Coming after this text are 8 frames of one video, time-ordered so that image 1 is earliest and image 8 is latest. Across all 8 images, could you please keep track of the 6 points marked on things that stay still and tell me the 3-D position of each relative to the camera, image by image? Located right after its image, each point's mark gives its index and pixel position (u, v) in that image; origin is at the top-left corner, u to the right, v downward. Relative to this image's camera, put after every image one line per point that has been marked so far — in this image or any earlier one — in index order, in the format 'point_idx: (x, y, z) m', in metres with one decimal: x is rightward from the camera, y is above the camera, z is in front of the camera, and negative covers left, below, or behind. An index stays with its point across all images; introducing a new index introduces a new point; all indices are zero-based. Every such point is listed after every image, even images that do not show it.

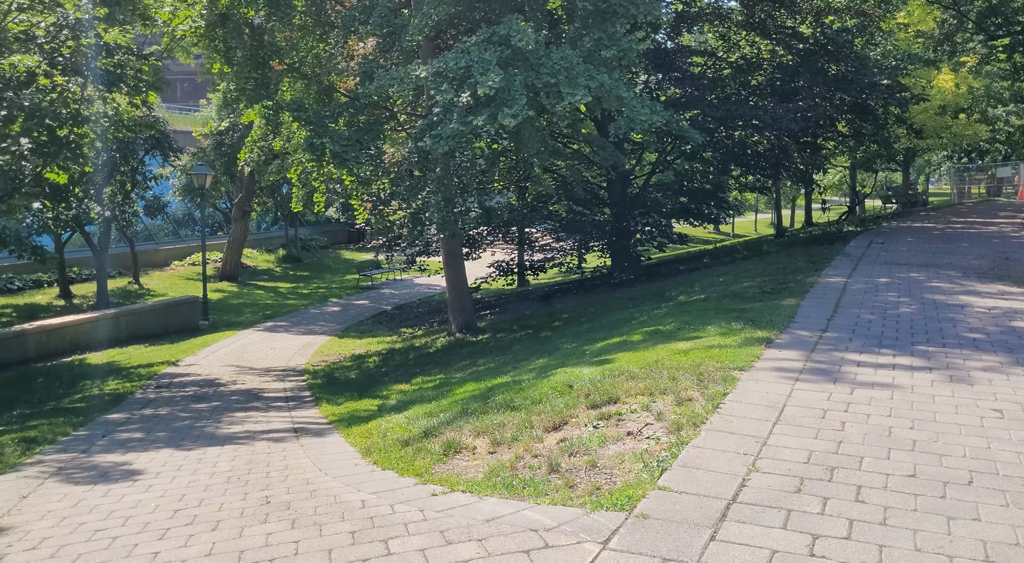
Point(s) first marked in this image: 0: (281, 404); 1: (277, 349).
0: (-2.3, -1.2, +10.1) m
1: (-4.2, -1.2, +17.9) m
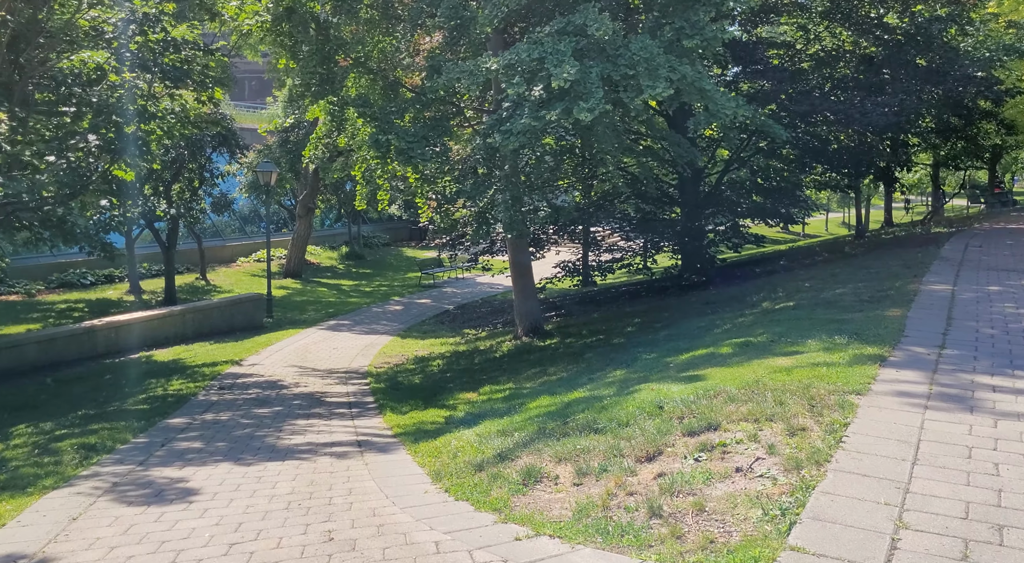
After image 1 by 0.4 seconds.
0: (-1.6, -1.2, +9.8) m
1: (-3.0, -1.2, +17.6) m
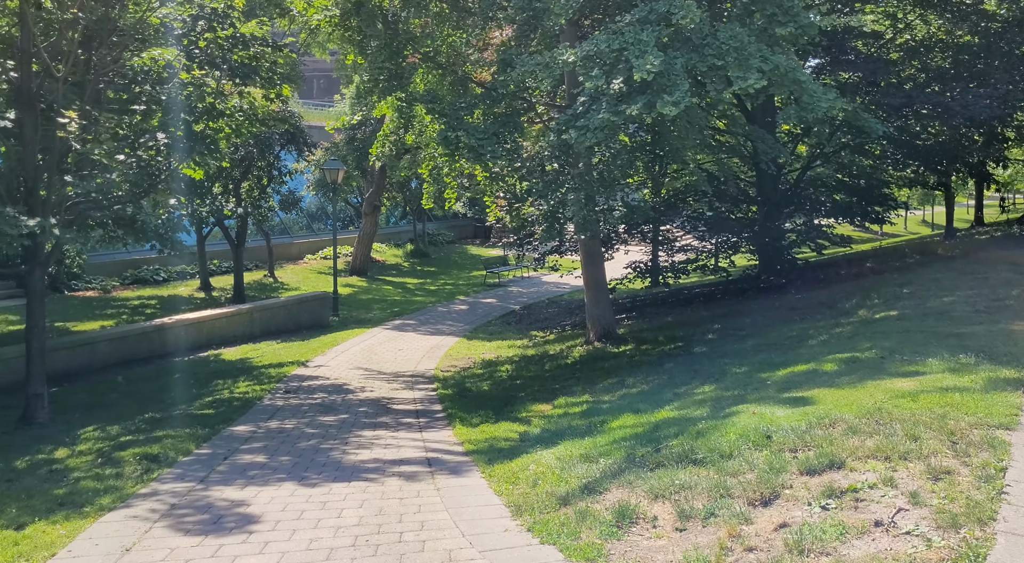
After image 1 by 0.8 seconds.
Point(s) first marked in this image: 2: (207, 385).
0: (-0.9, -1.3, +9.4) m
1: (-1.8, -1.2, +17.3) m
2: (-4.4, -1.5, +14.5) m
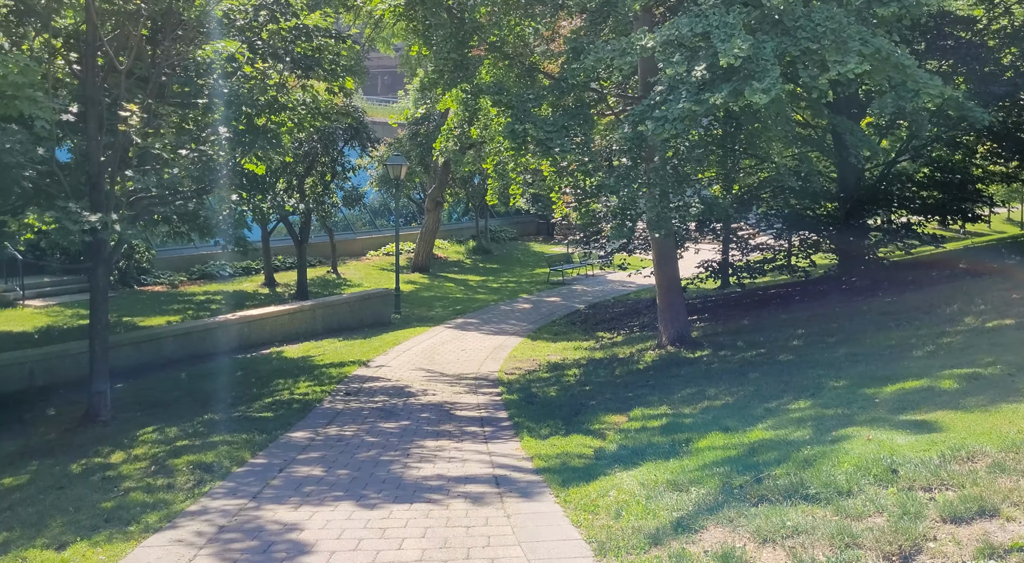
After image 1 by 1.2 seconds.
0: (-0.3, -1.3, +8.9) m
1: (-0.7, -1.2, +16.8) m
2: (-3.4, -1.4, +14.2) m
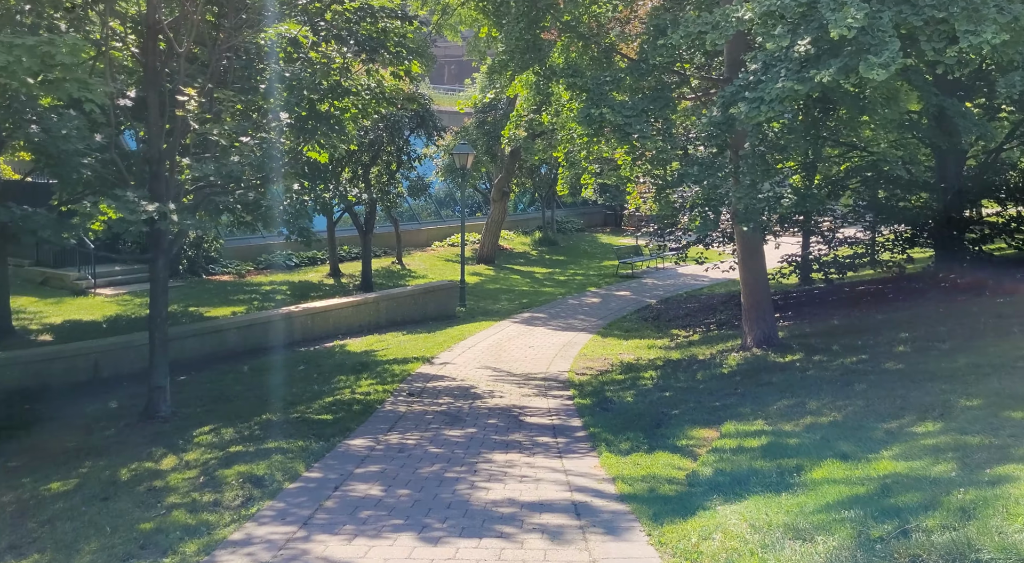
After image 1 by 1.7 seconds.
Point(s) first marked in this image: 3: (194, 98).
0: (+0.3, -1.3, +8.1) m
1: (+0.4, -1.1, +16.1) m
2: (-2.5, -1.3, +13.7) m
3: (-3.6, +2.1, +11.5) m
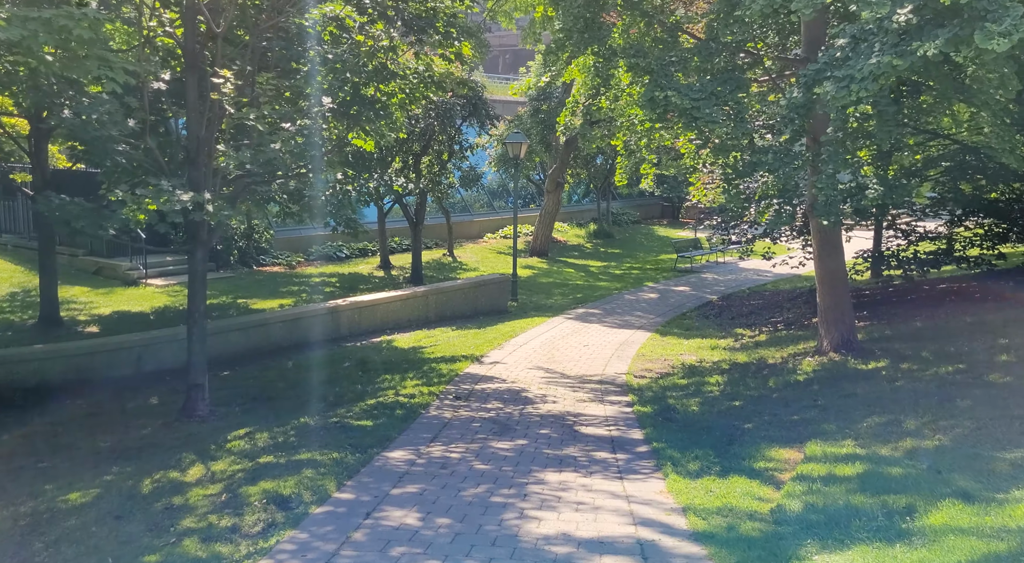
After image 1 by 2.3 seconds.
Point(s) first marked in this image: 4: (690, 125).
0: (+0.7, -1.3, +7.4) m
1: (+1.2, -1.0, +15.3) m
2: (-1.8, -1.3, +13.1) m
3: (-3.0, +2.1, +10.9) m
4: (+1.7, +1.5, +9.9) m
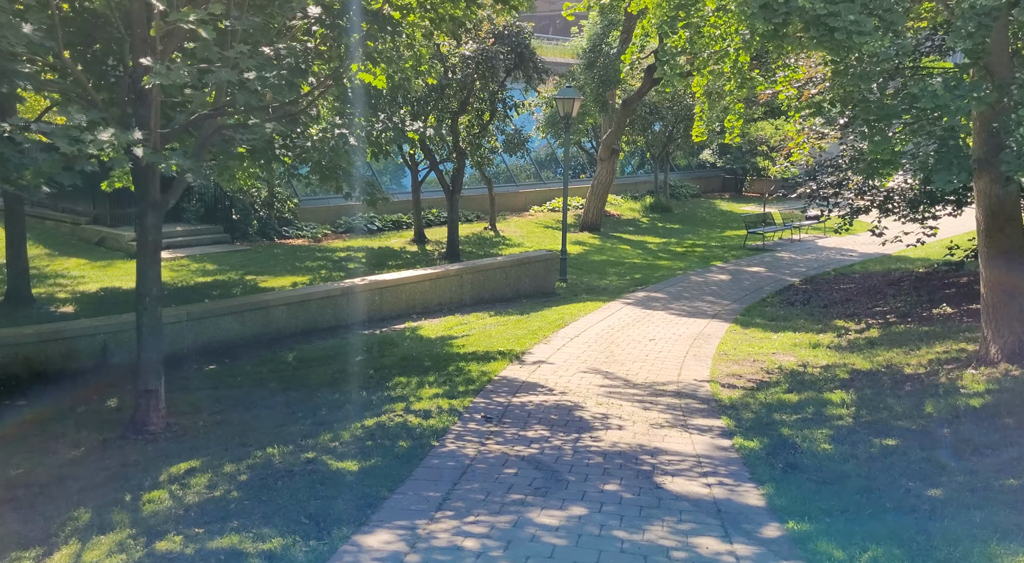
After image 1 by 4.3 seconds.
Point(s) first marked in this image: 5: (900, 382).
0: (+0.9, -1.2, +4.5) m
1: (+1.8, -0.7, +12.4) m
2: (-1.3, -1.0, +10.3) m
3: (-2.6, +2.4, +8.1) m
4: (+2.1, +1.6, +6.9) m
5: (+3.3, -0.8, +8.6) m
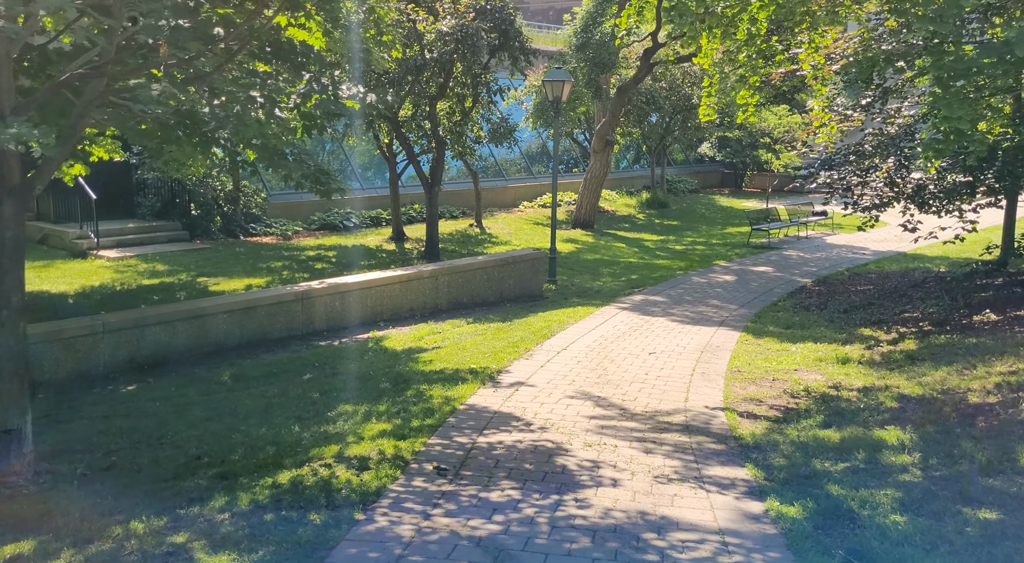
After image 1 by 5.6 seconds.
0: (+0.7, -1.2, +2.7) m
1: (+1.5, -0.8, +10.6) m
2: (-1.5, -1.1, +8.5) m
3: (-2.8, +2.3, +6.3) m
4: (+1.9, +1.6, +5.0) m
5: (+3.1, -0.8, +6.8) m
